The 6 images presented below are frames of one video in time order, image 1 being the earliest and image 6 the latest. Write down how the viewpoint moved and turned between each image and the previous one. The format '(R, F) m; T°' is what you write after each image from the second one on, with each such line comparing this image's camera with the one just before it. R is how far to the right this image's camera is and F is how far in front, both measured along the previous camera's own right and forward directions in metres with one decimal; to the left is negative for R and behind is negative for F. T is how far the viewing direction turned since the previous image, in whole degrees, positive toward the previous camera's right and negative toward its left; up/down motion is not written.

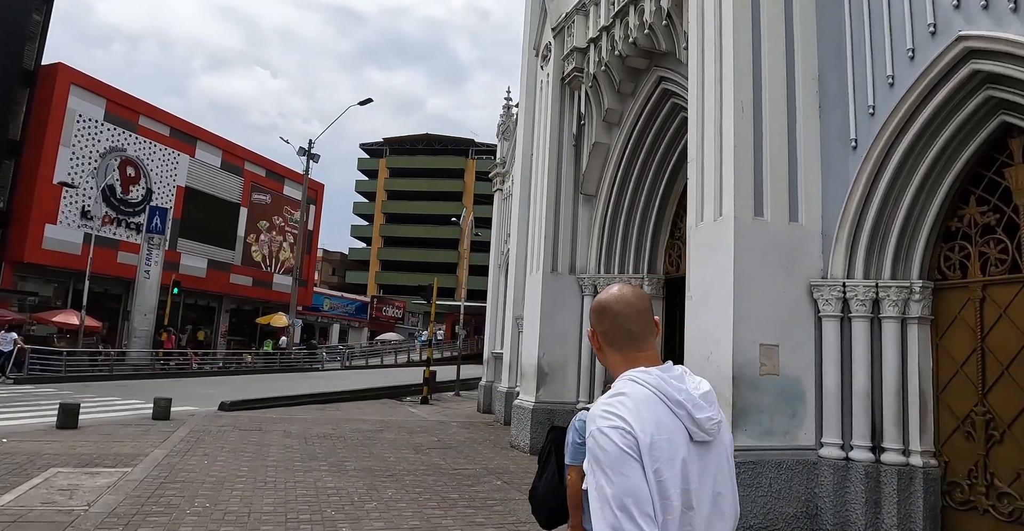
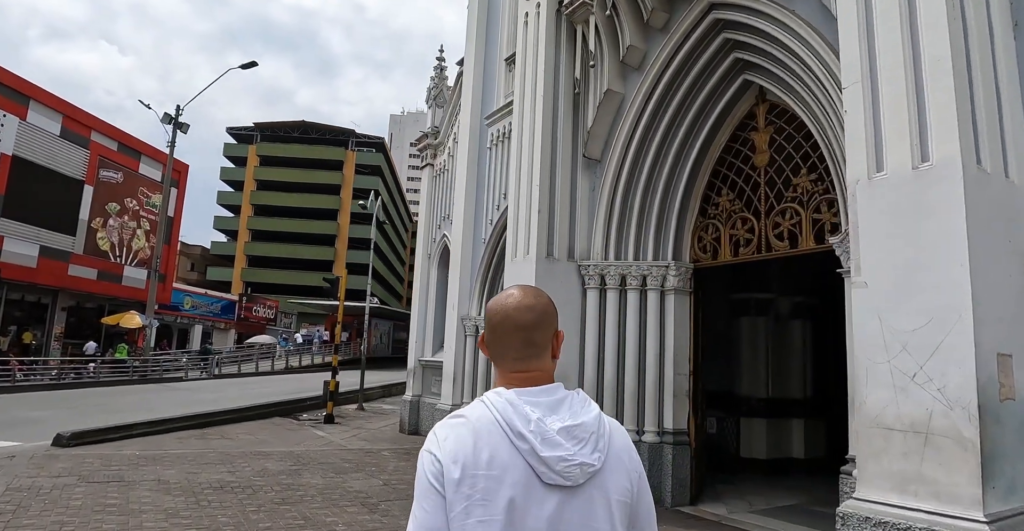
(-1.4, +2.8) m; +11°
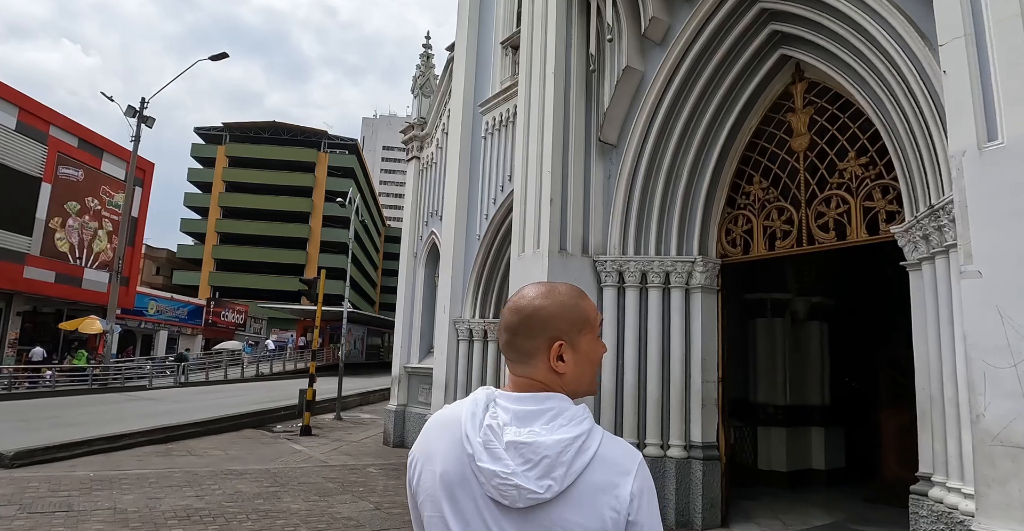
(-0.4, +0.9) m; +2°
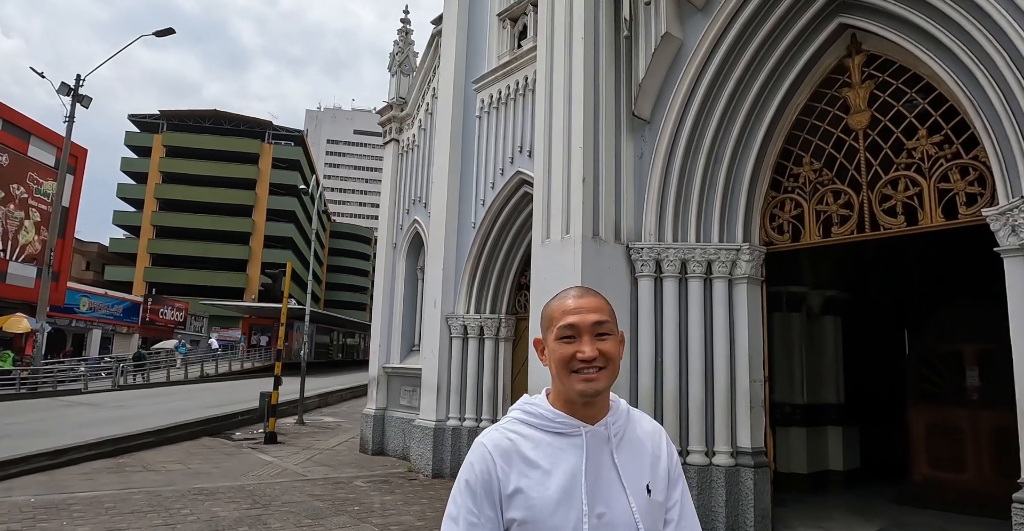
(-0.8, +0.9) m; +5°
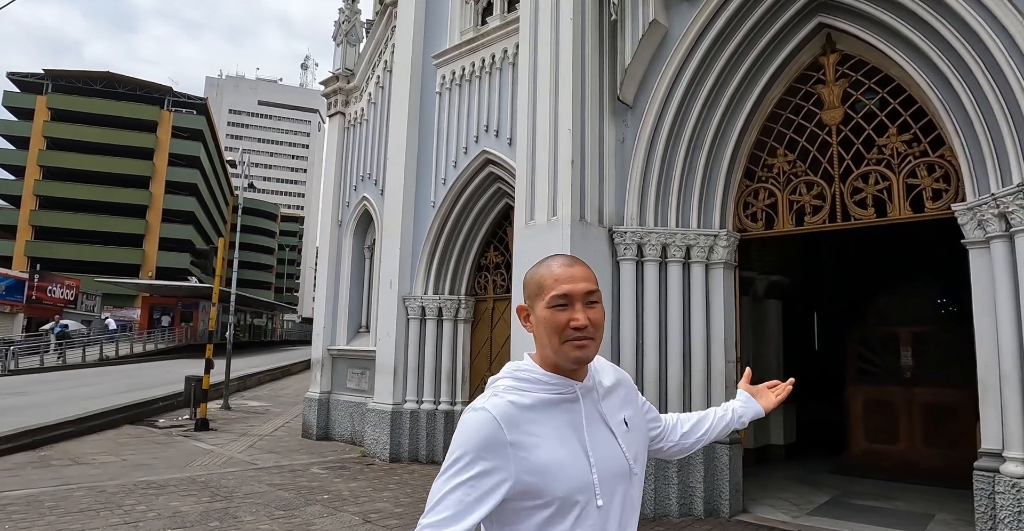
(-0.7, +0.1) m; +8°
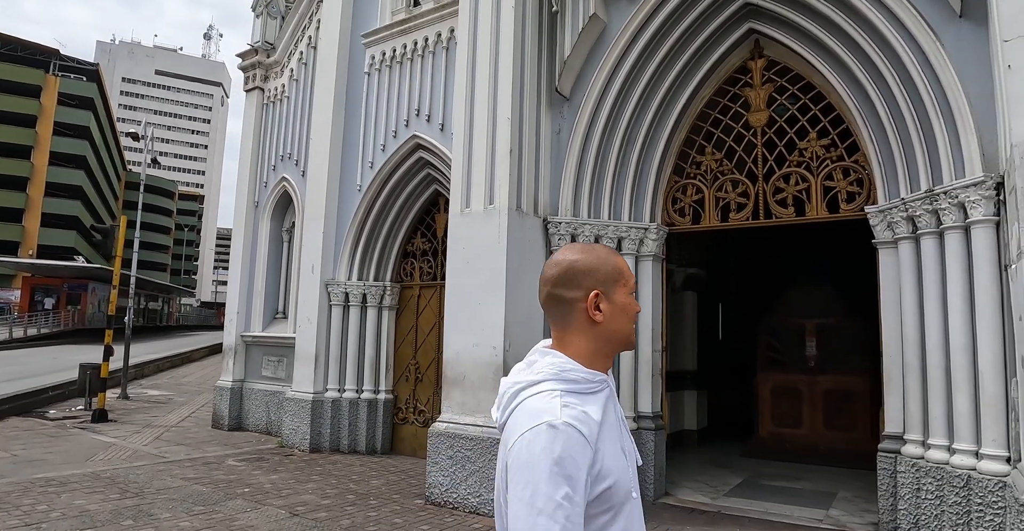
(-0.2, 0.0) m; +8°
